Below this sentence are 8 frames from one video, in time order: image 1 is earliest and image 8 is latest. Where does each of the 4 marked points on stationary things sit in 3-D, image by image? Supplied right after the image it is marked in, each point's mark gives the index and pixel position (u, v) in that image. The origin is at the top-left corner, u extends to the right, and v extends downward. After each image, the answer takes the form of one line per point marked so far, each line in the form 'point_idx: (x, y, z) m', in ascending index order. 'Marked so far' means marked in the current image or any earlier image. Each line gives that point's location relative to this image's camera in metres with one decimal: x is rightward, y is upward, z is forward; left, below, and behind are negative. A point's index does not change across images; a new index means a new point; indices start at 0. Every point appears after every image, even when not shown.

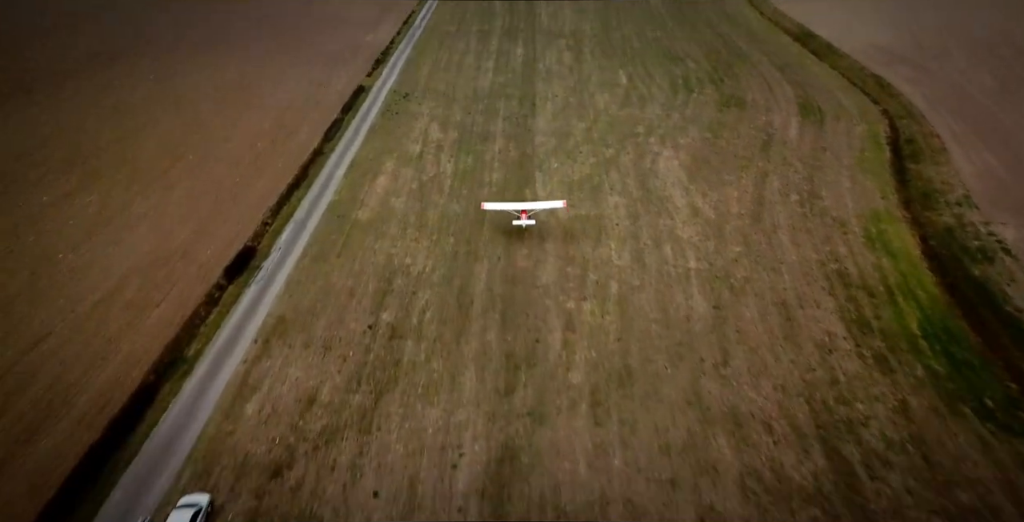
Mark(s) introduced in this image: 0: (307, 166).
0: (-8.3, +3.9, +19.1) m
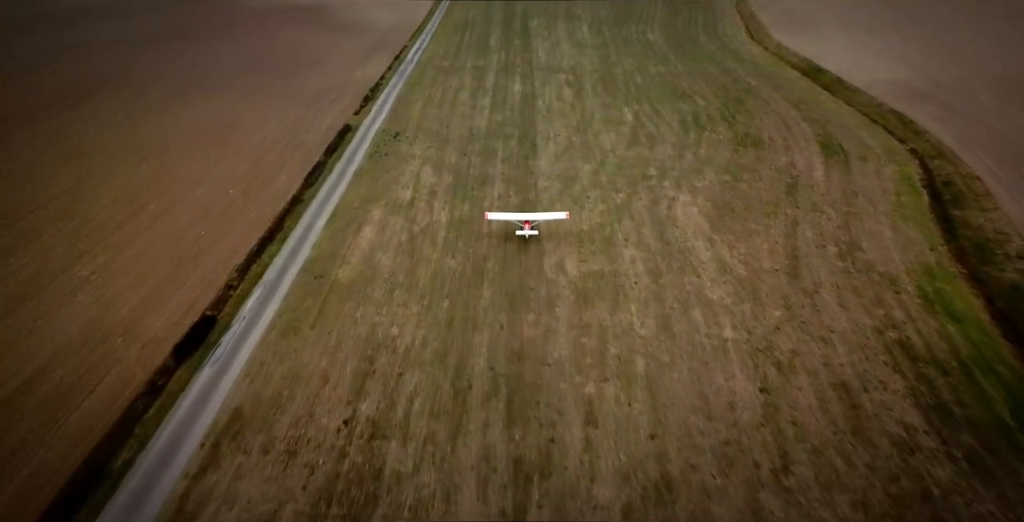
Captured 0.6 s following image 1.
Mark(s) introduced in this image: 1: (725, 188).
0: (-8.3, +1.7, +17.0) m
1: (+8.5, +2.9, +18.9) m
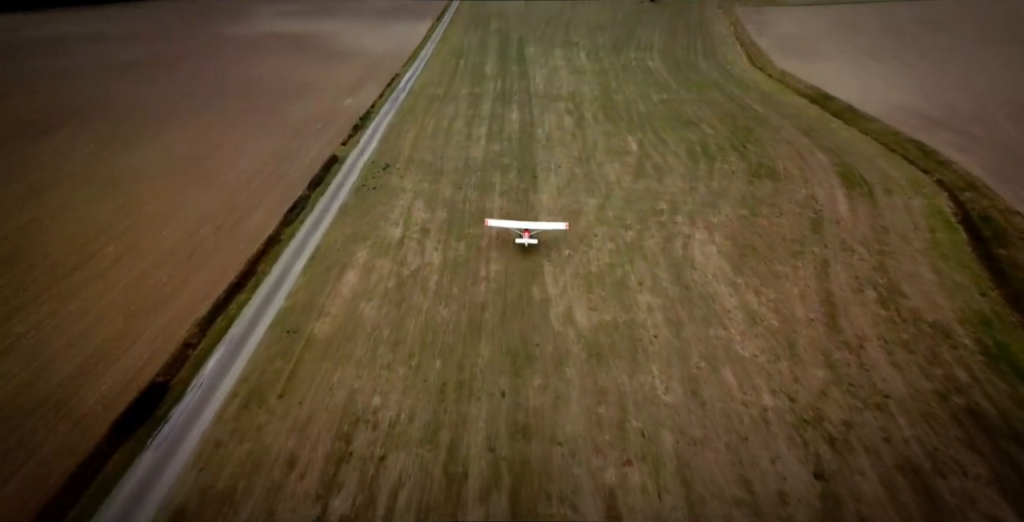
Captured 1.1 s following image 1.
0: (-8.3, +0.1, +15.2) m
1: (+8.5, +1.4, +17.3) m
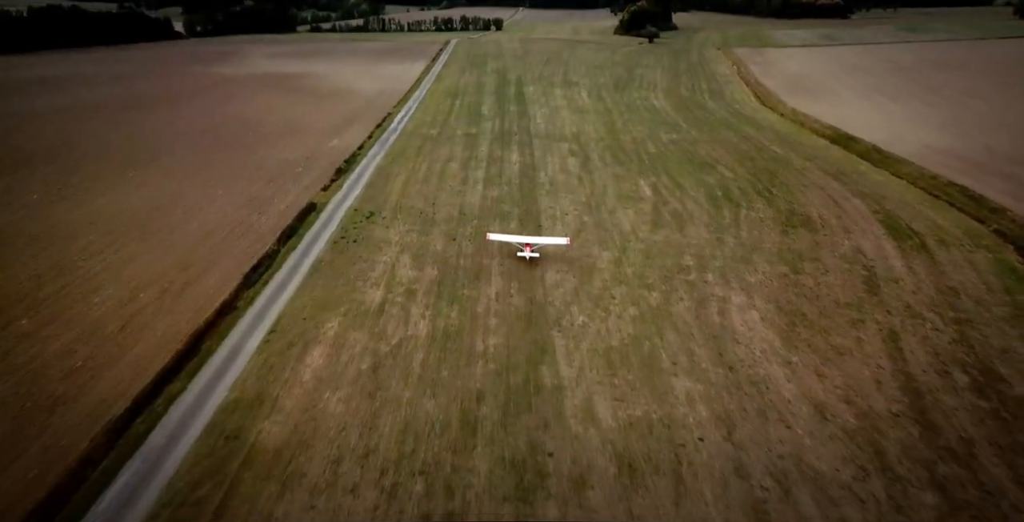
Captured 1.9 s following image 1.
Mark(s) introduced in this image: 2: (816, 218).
0: (-8.2, -1.9, +12.4) m
1: (+8.6, -0.7, +14.7) m
2: (+12.2, +1.7, +18.7) m
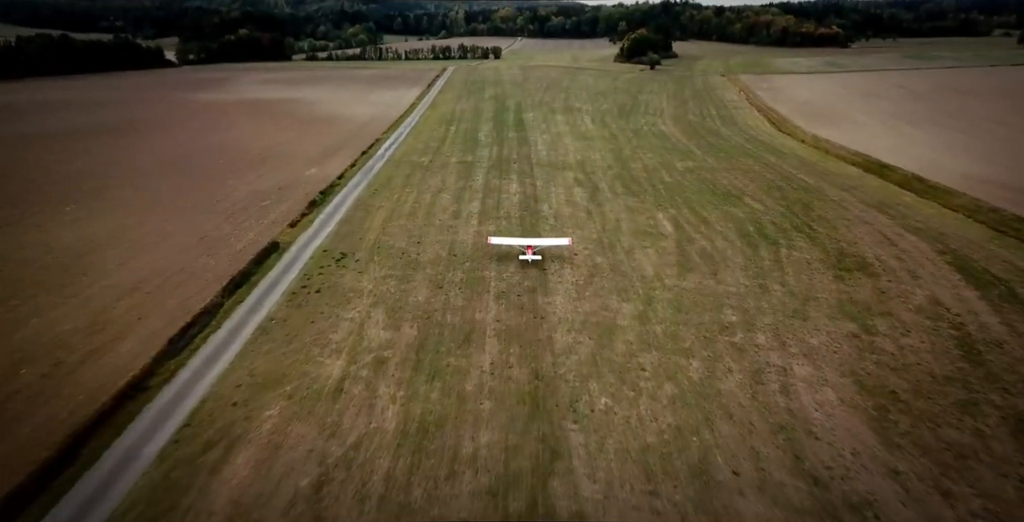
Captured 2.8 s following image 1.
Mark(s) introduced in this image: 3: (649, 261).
0: (-8.2, -3.2, +9.1) m
1: (+8.6, -2.1, +11.6) m
2: (+12.1, 0.0, +15.7) m
3: (+4.8, 0.0, +16.1) m
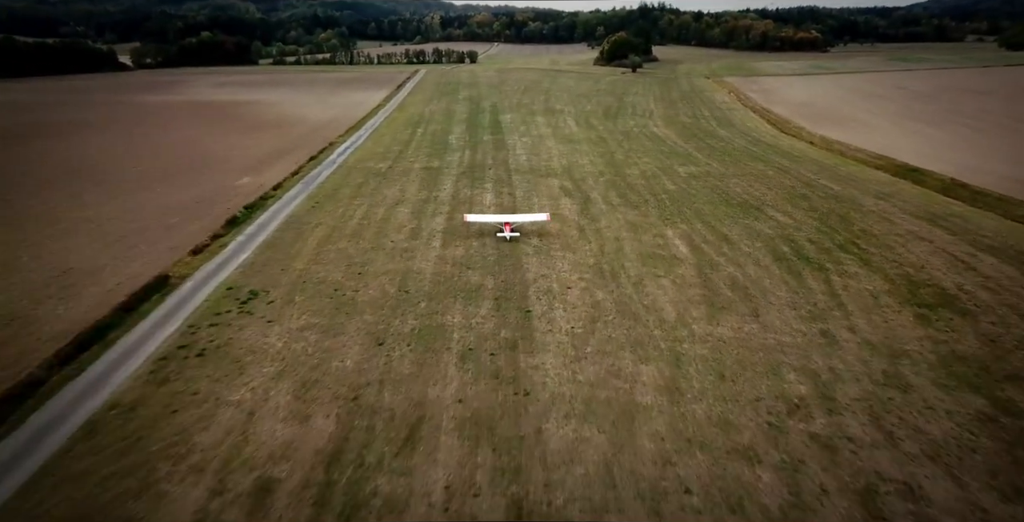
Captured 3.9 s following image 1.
0: (-8.6, -4.2, +4.5) m
1: (+8.1, -2.9, +7.7) m
2: (+11.4, -0.8, +12.0) m
3: (+4.1, -0.9, +12.1) m
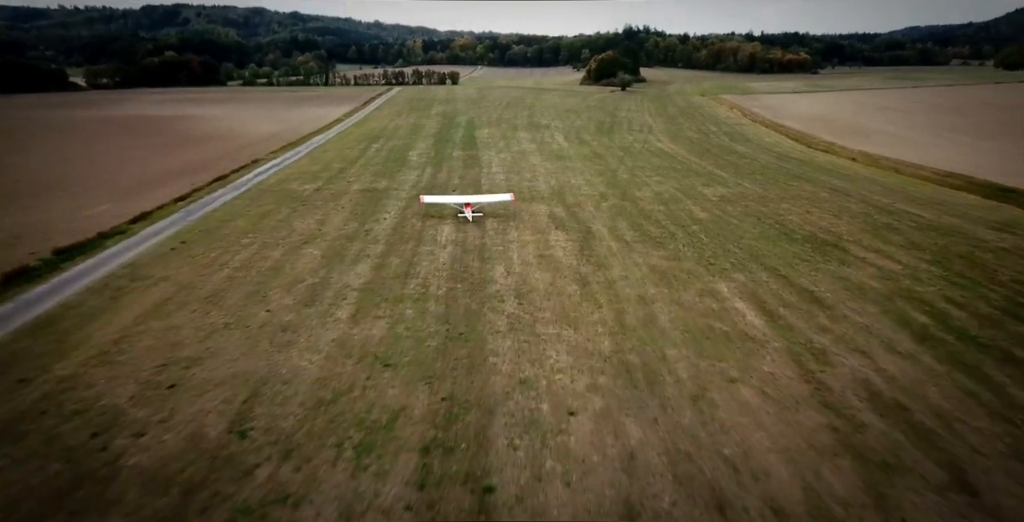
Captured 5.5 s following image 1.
0: (-9.0, -5.3, -2.1) m
1: (+7.5, -4.0, +1.5) m
2: (+10.7, -2.1, +6.1) m
3: (+3.3, -2.3, +5.9) m
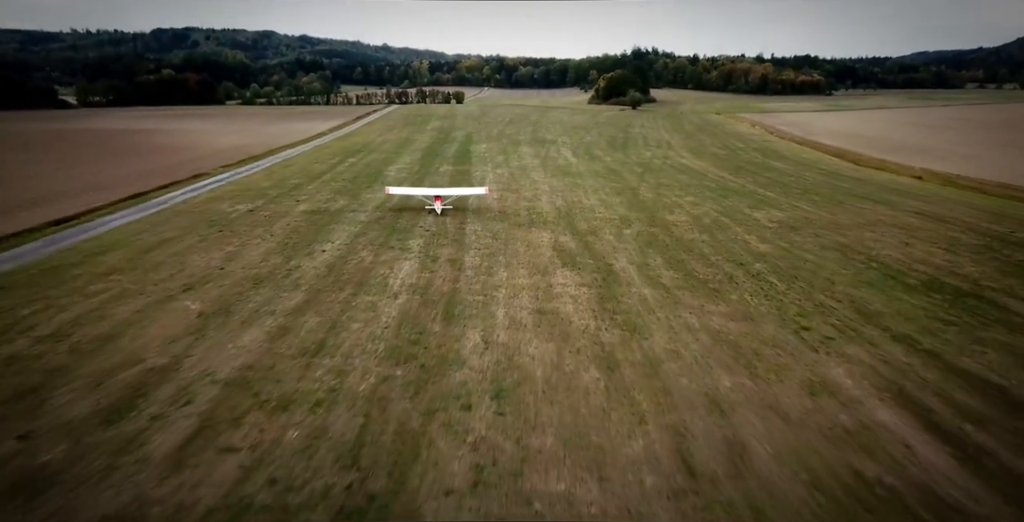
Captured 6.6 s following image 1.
0: (-9.5, -5.5, -6.5) m
1: (+7.1, -4.6, -3.0) m
2: (+10.3, -2.9, +1.5) m
3: (+3.0, -3.0, +1.5) m
